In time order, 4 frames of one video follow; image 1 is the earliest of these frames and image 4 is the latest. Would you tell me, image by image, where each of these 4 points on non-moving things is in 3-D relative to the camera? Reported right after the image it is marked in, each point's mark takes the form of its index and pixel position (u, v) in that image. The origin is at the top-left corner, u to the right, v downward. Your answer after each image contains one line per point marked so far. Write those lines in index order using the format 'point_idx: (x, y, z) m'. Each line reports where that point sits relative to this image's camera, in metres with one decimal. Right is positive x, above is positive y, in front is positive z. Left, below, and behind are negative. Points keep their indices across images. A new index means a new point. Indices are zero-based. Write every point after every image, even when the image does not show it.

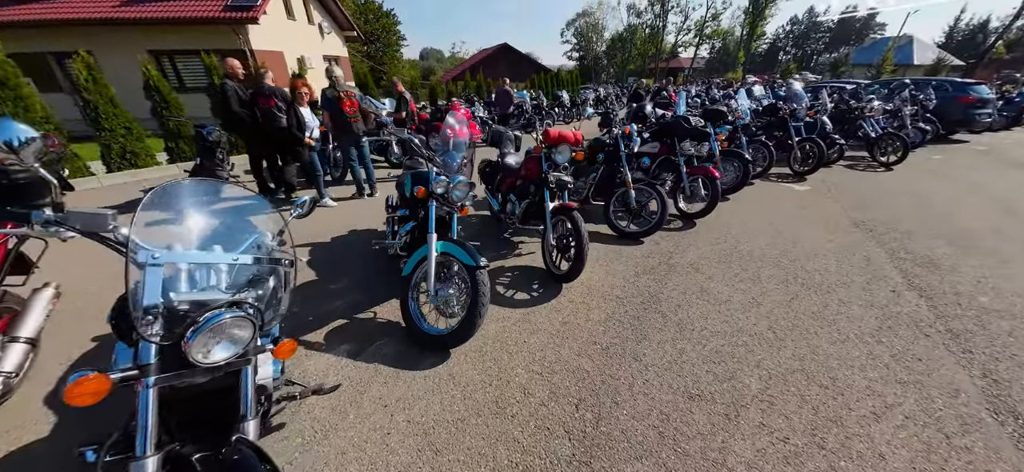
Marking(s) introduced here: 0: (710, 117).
0: (+3.0, +1.8, +5.8) m
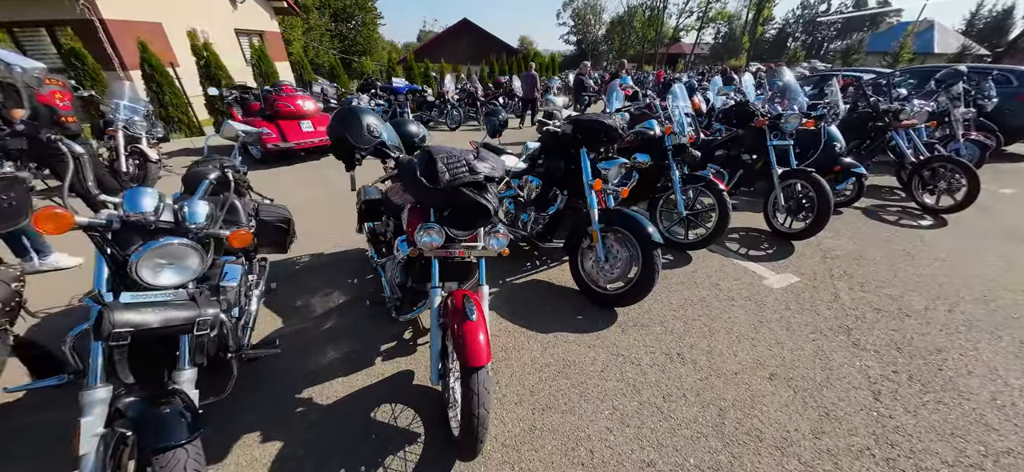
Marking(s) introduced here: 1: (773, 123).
0: (+0.5, +0.7, +2.7) m
1: (+2.6, +1.1, +3.8) m
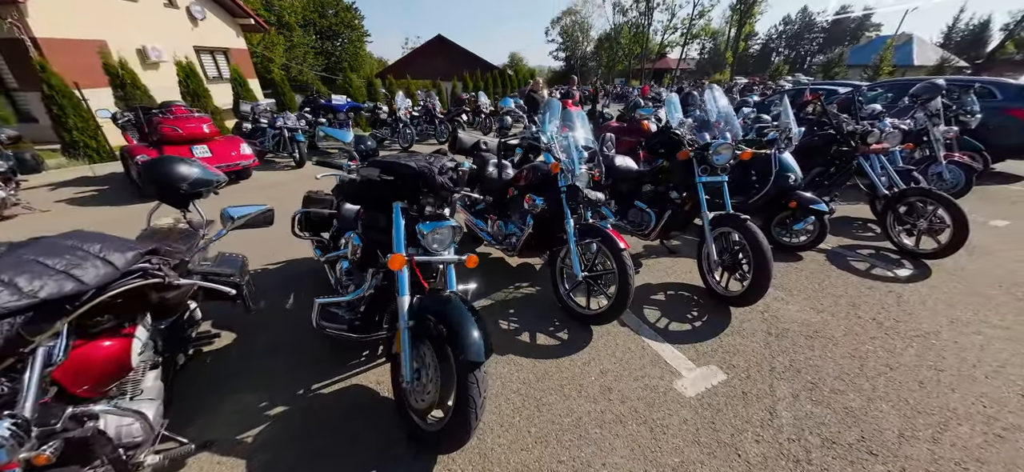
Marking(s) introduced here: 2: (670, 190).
0: (-0.5, +0.2, +1.8) m
1: (+1.5, +0.6, +2.9) m
2: (+1.3, +0.4, +3.2) m
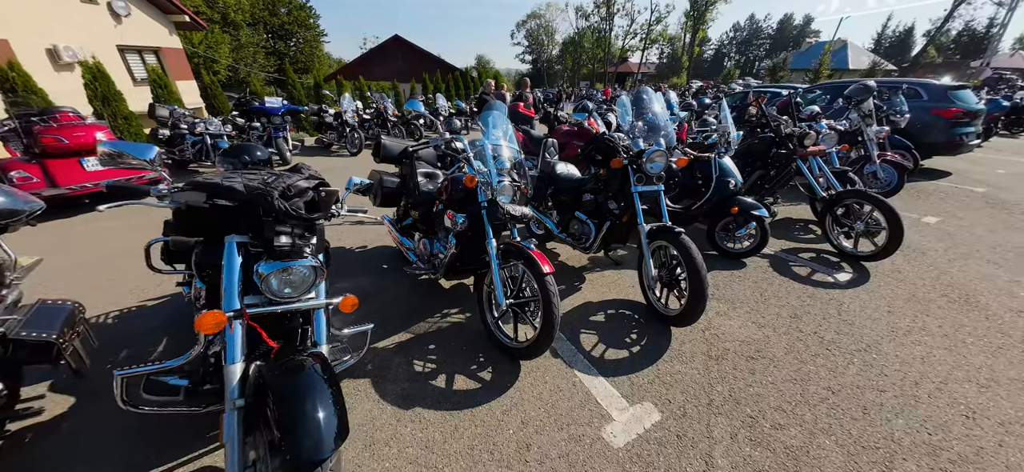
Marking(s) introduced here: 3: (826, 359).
0: (-1.0, +0.1, +1.4) m
1: (+0.9, +0.5, +2.7) m
2: (+0.8, +0.3, +3.0) m
3: (+1.9, -0.7, +2.3) m
